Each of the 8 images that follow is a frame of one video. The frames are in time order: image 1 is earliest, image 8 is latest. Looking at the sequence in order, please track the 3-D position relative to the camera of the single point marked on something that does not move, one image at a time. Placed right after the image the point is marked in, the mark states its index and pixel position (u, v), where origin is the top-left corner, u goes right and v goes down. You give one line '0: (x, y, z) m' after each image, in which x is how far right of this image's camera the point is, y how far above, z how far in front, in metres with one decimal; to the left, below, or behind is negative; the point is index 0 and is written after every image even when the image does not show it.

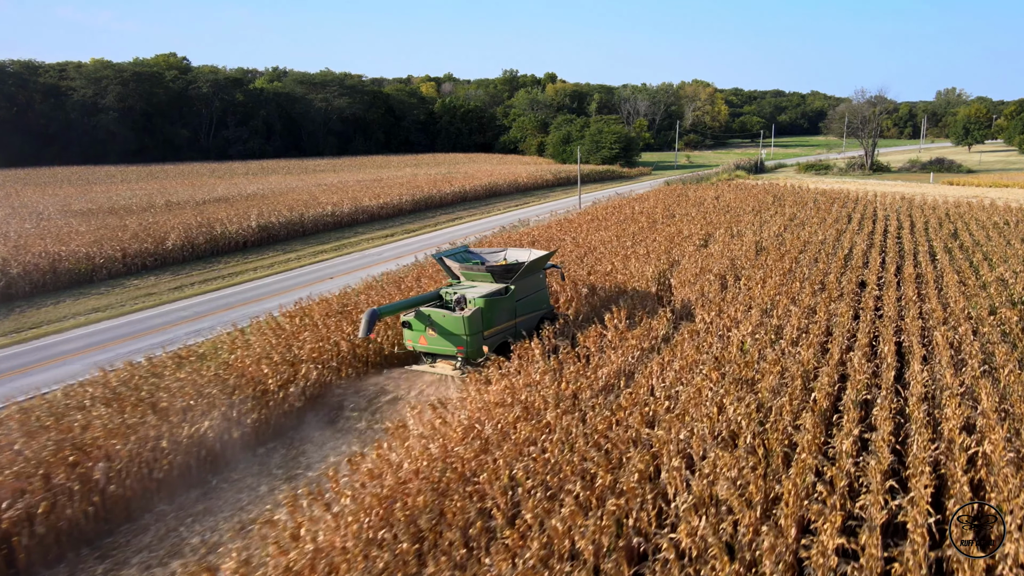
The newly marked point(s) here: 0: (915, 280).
0: (+6.2, +0.2, +11.4) m
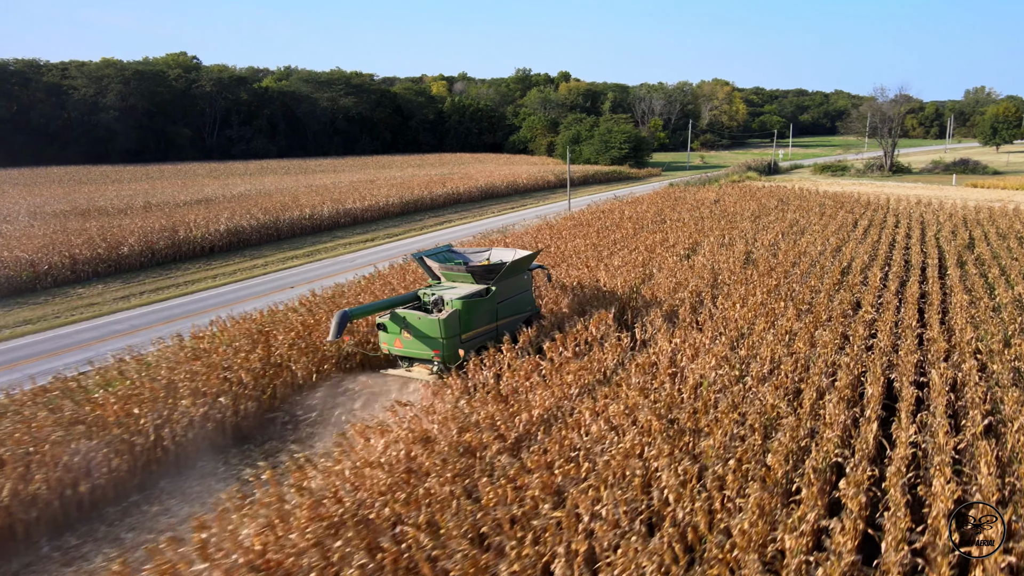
0: (+5.5, -0.1, +9.9) m
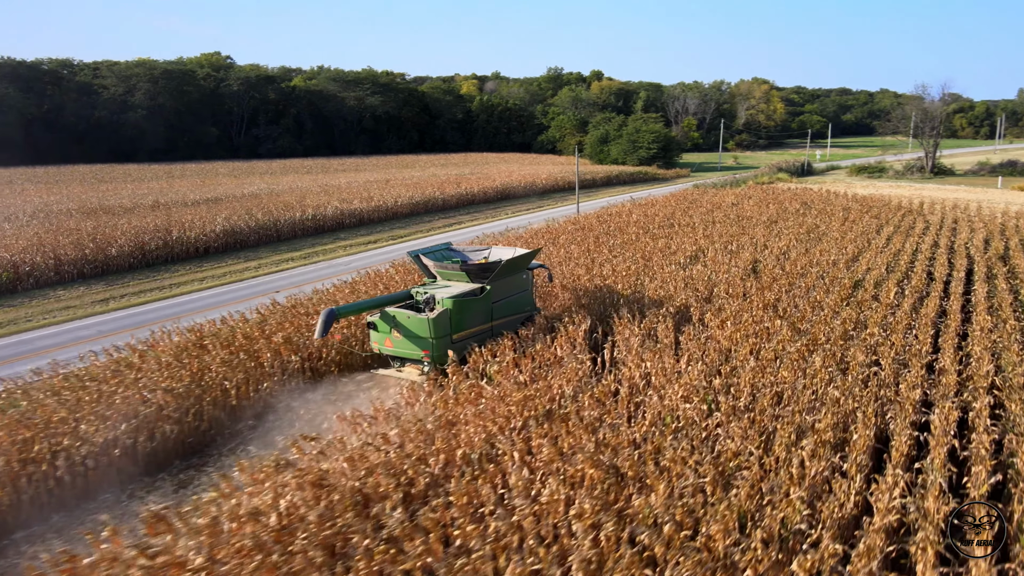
0: (+5.0, -0.4, +8.8) m
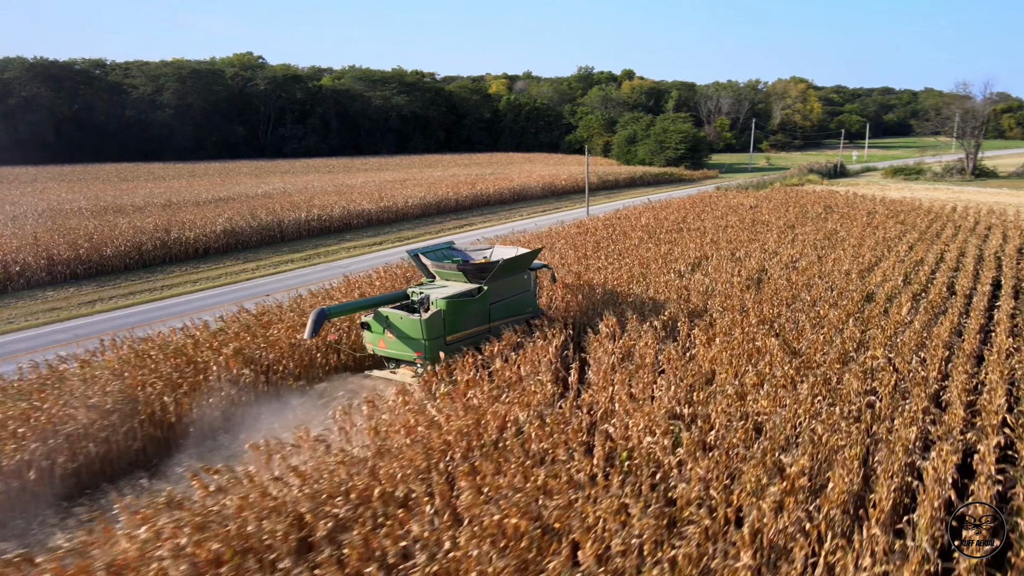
0: (+4.7, -0.5, +7.9) m
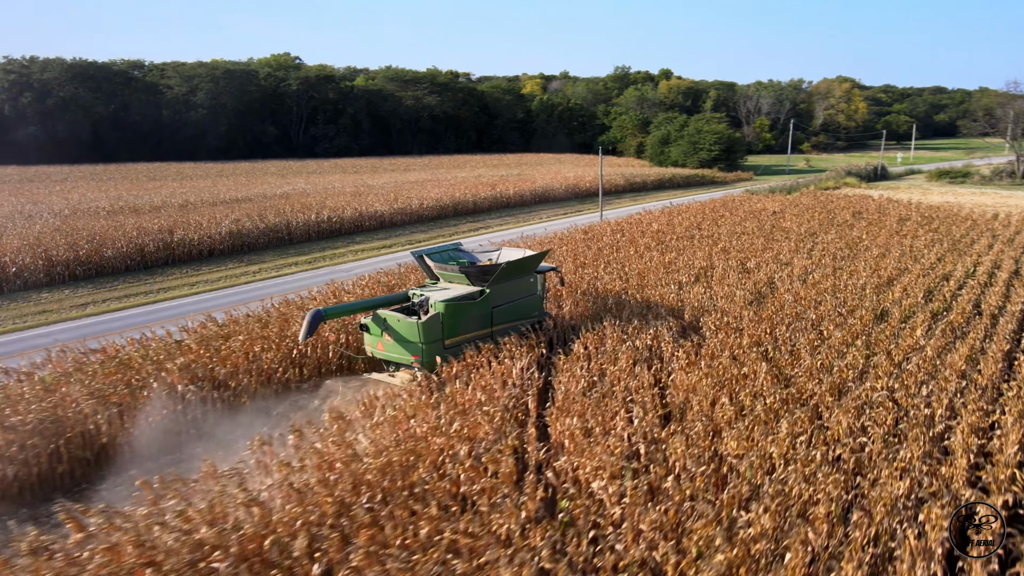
0: (+4.3, -0.8, +7.0) m
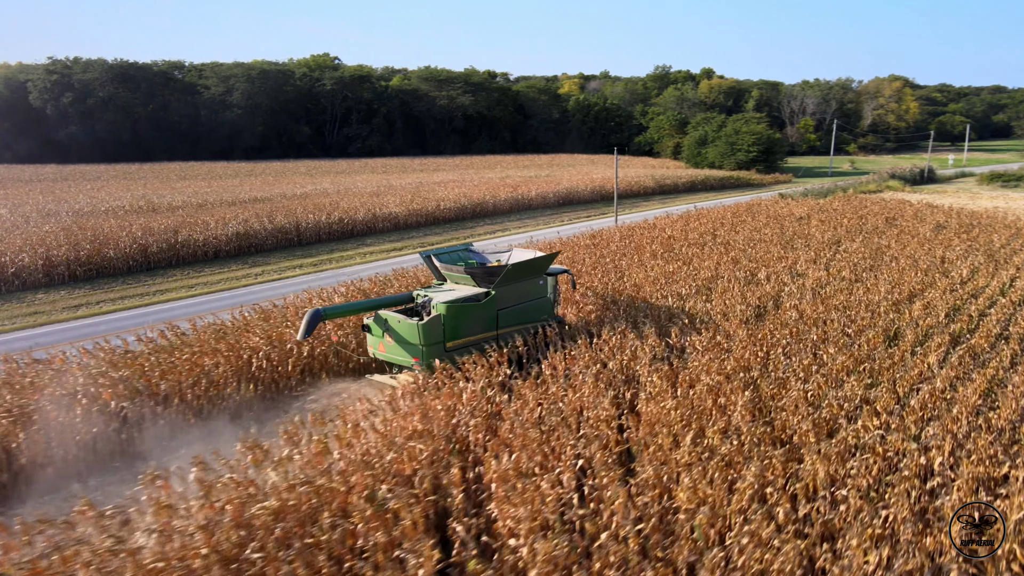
0: (+3.8, -1.0, +6.0) m
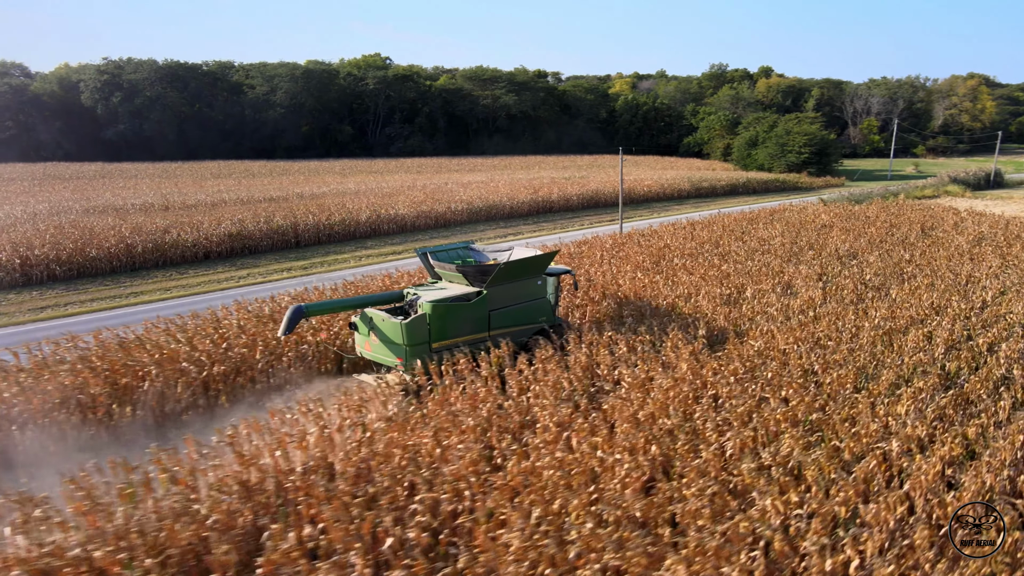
0: (+2.7, -1.2, +4.7) m
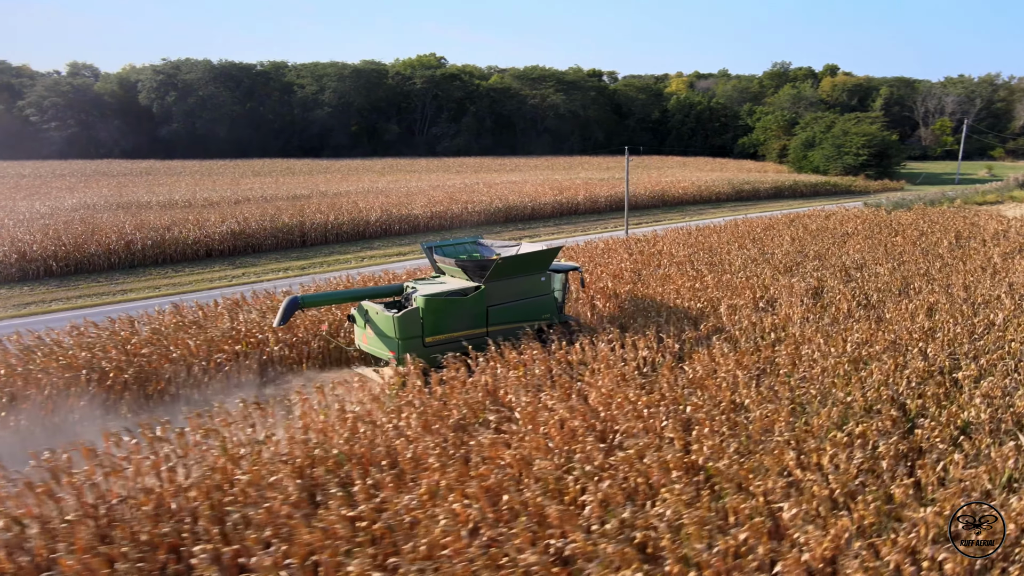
0: (+1.6, -1.4, +3.7) m
